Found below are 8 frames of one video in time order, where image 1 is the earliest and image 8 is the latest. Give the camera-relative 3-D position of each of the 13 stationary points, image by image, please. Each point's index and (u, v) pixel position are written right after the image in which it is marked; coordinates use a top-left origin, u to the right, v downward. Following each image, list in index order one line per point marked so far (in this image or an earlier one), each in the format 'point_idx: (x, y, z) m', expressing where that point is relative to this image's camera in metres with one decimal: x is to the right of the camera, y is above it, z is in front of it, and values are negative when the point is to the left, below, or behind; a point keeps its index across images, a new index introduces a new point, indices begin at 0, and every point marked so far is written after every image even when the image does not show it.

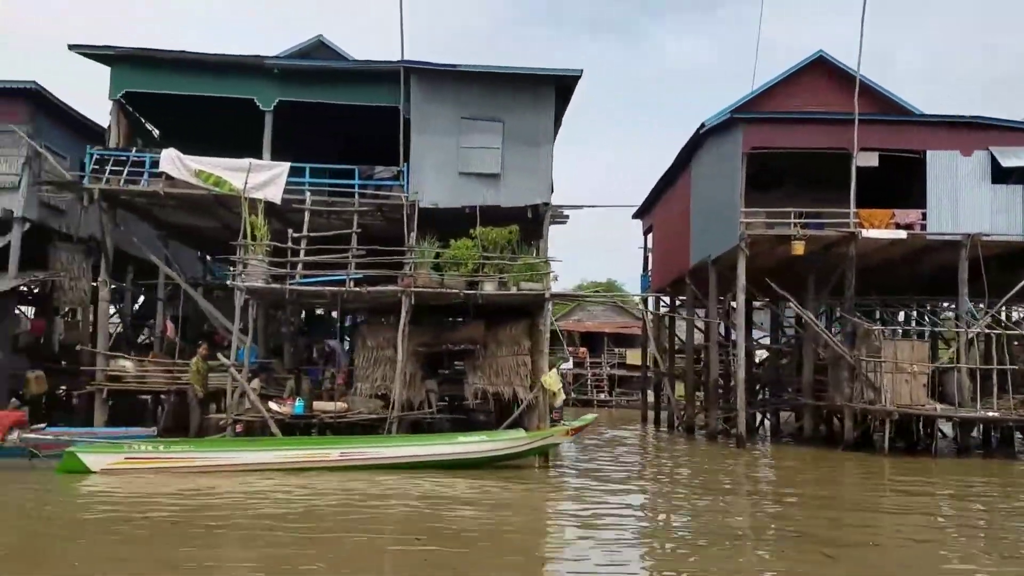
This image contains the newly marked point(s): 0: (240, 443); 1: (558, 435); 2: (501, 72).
0: (-3.3, -1.9, +10.7) m
1: (+0.6, -2.0, +11.4) m
2: (-0.1, +3.4, +13.9) m
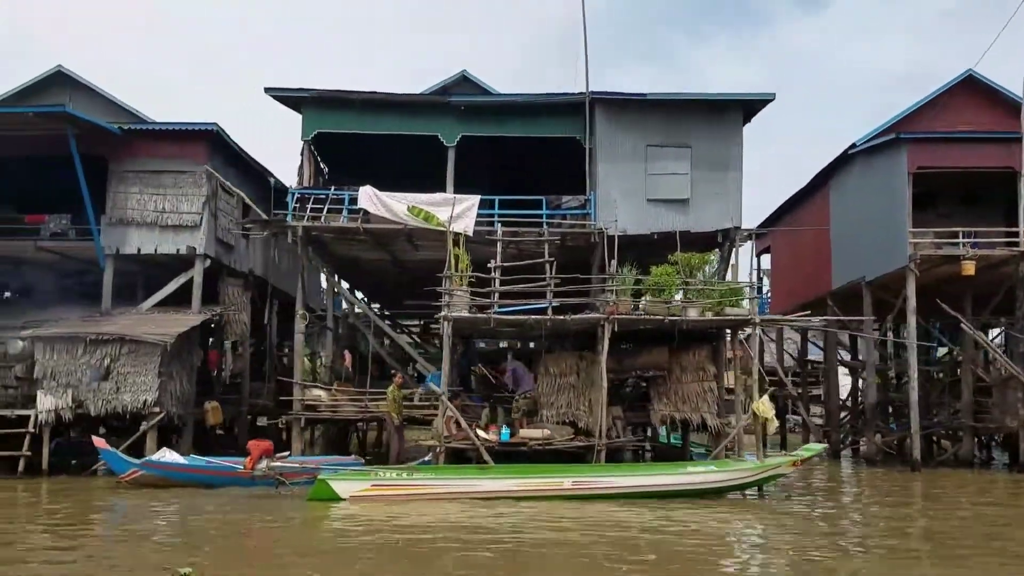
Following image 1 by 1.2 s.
0: (-0.4, -2.3, +10.9) m
1: (+3.5, -2.3, +11.3) m
2: (+2.9, +3.0, +14.0) m
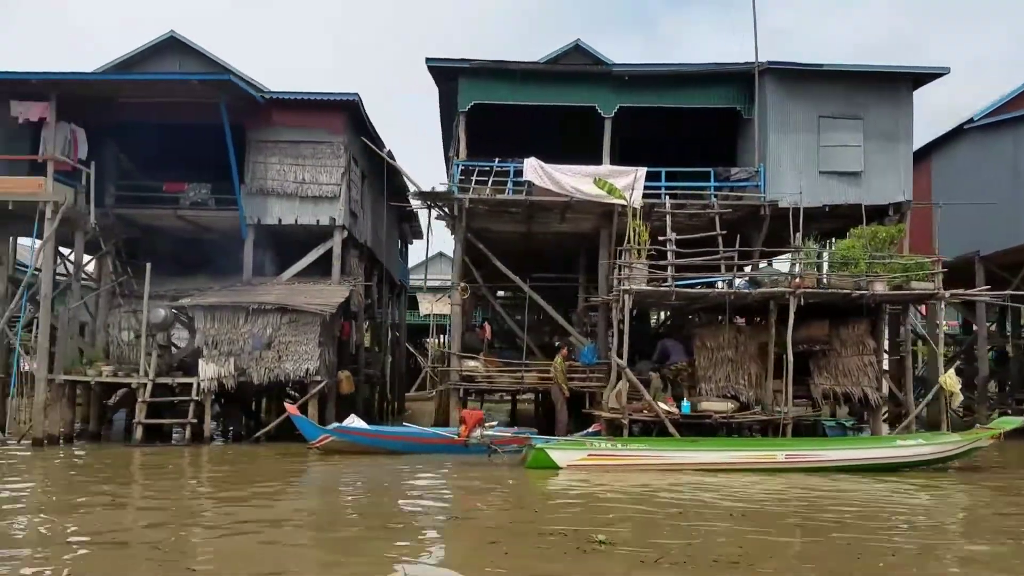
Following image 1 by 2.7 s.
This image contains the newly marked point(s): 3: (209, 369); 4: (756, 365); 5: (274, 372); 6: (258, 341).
0: (+2.3, -1.9, +10.9) m
1: (+6.2, -1.9, +11.4) m
2: (+5.6, +3.4, +13.9) m
3: (-5.1, -1.3, +14.6) m
4: (+3.9, -1.3, +14.2) m
5: (-4.0, -1.4, +14.8) m
6: (-4.3, -0.9, +14.7) m
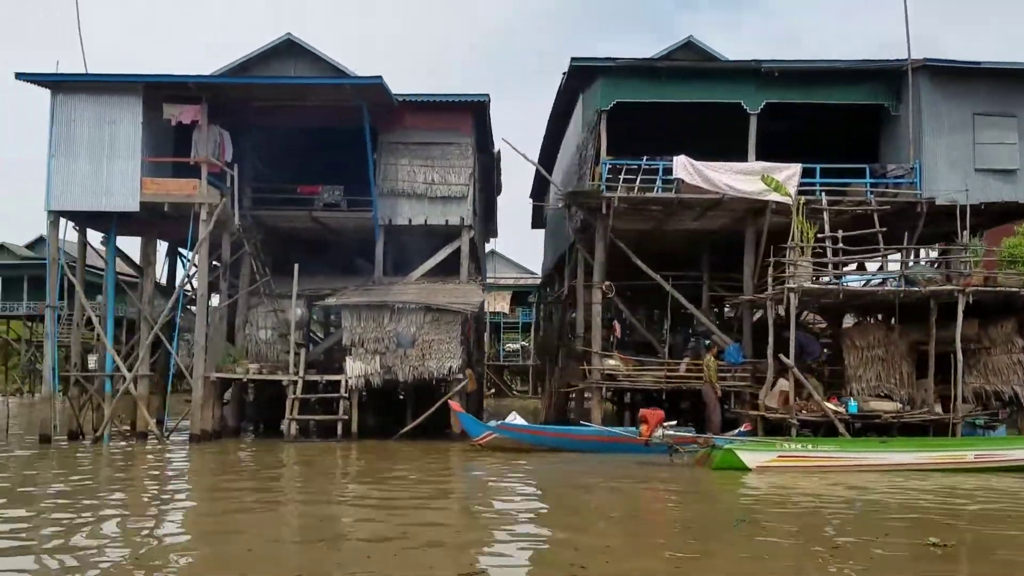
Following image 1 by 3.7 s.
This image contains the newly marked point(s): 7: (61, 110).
0: (+4.6, -1.9, +10.9) m
1: (+8.5, -1.9, +11.3) m
2: (+8.0, +3.5, +13.8) m
3: (-2.7, -1.3, +14.8) m
4: (+6.4, -1.2, +14.1) m
5: (-1.6, -1.4, +15.0) m
6: (-1.9, -0.9, +14.8) m
7: (-7.4, +2.9, +14.4) m
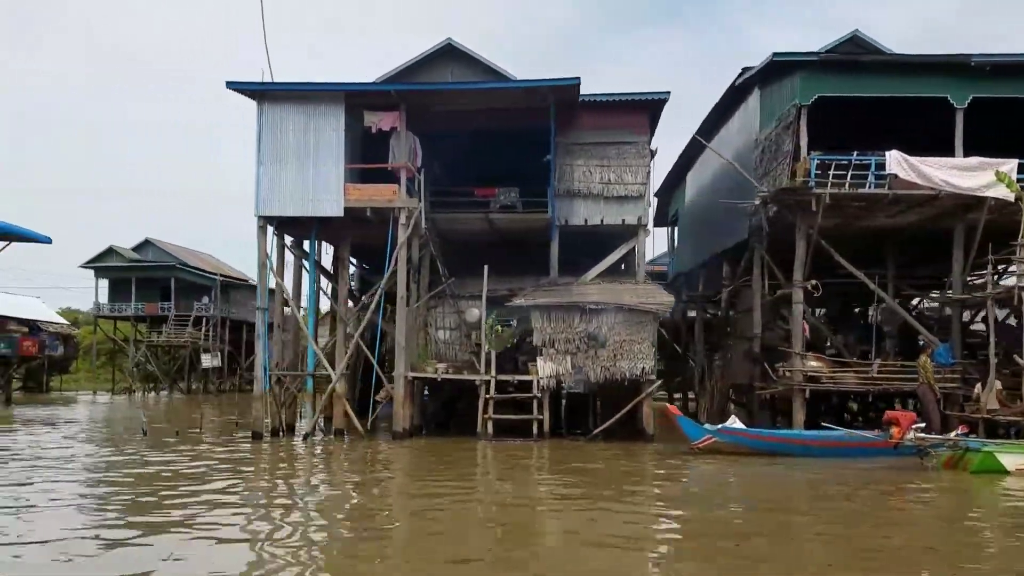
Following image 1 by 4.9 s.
0: (+7.6, -1.9, +10.6) m
1: (+11.6, -1.9, +10.7) m
2: (+11.1, +3.5, +13.2) m
3: (+0.6, -1.4, +14.9) m
4: (+9.6, -1.2, +13.6) m
5: (+1.7, -1.4, +15.1) m
6: (+1.4, -0.9, +15.0) m
7: (-4.1, +2.9, +14.9) m
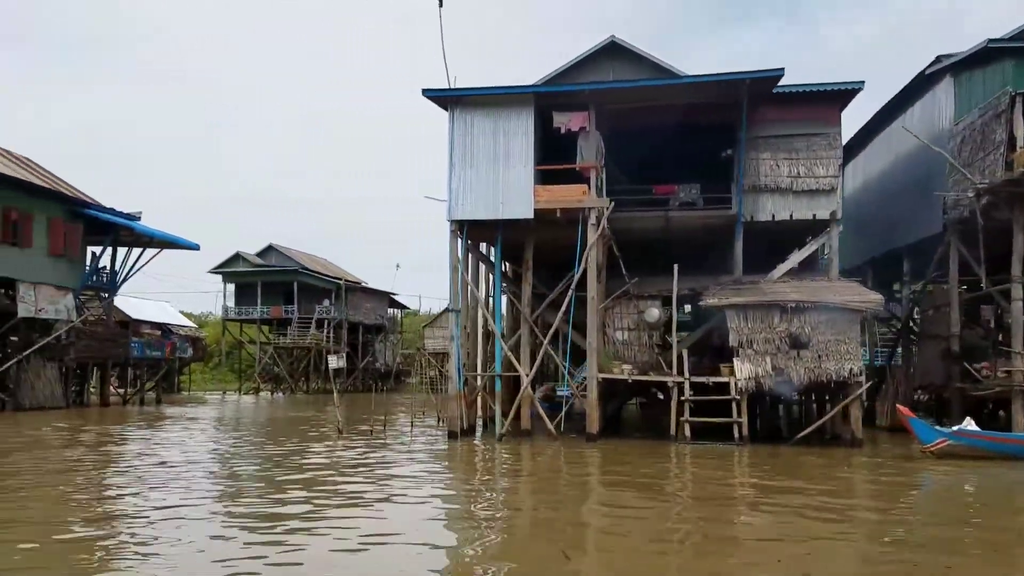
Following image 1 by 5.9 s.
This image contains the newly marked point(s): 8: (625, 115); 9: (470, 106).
0: (+10.4, -1.8, +9.5) m
1: (+14.3, -1.7, +9.1) m
2: (+14.1, +3.7, +11.7) m
3: (+3.9, -1.3, +14.5) m
4: (+12.7, -1.1, +12.3) m
5: (+5.0, -1.4, +14.6) m
6: (+4.7, -0.9, +14.5) m
7: (-0.9, +2.8, +14.9) m
8: (+2.1, +3.2, +16.0) m
9: (-0.7, +3.1, +15.0) m
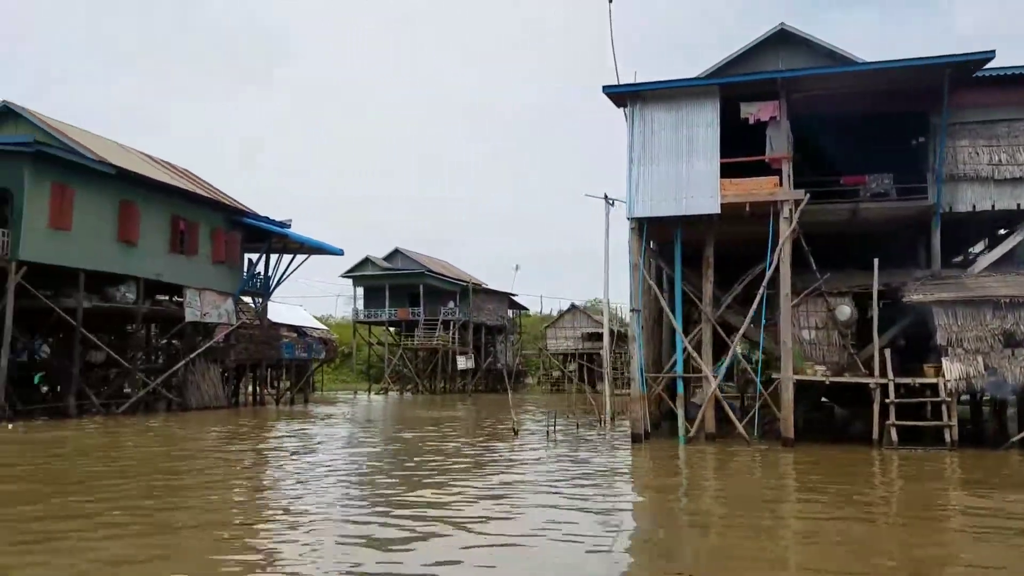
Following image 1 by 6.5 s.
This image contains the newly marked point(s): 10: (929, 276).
0: (+12.7, -1.6, +8.0) m
1: (+16.6, -1.5, +7.1) m
2: (+16.6, +3.9, +9.7) m
3: (+6.9, -1.3, +13.7) m
4: (+15.3, -0.9, +10.5) m
5: (+8.0, -1.3, +13.7) m
6: (+7.7, -0.8, +13.6) m
7: (+2.2, +2.8, +14.7) m
8: (+5.2, +3.2, +15.5) m
9: (+2.3, +3.1, +14.7) m
10: (+7.4, +0.2, +15.8) m
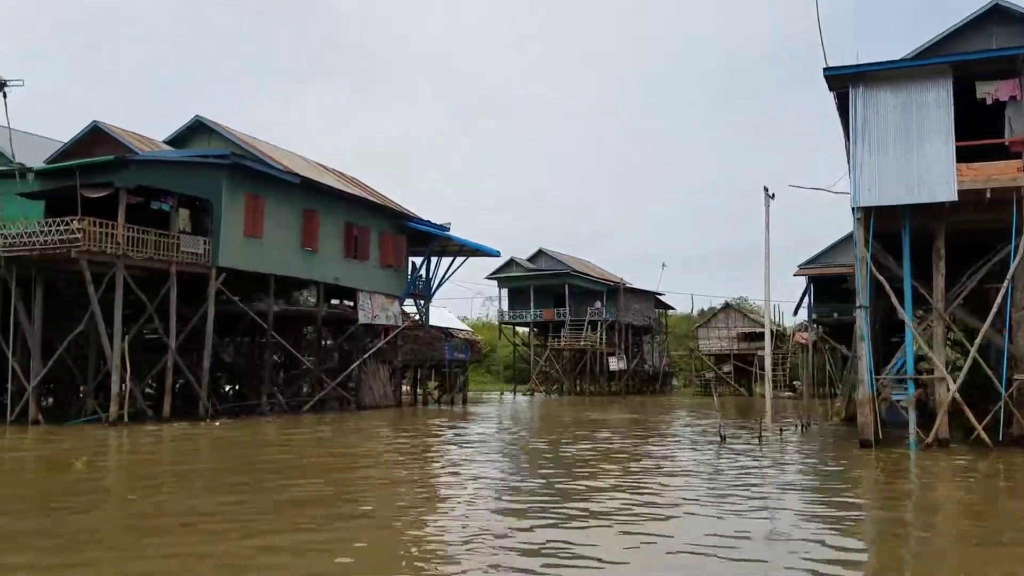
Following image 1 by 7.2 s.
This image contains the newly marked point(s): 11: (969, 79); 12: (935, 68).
0: (+15.0, -1.4, +5.7) m
1: (+18.7, -1.2, +4.4) m
2: (+19.0, +4.1, +6.9) m
3: (+10.0, -1.1, +12.3) m
4: (+17.9, -0.6, +7.9) m
5: (+11.1, -1.1, +12.1) m
6: (+10.8, -0.6, +12.1) m
7: (+5.4, +2.9, +14.0) m
8: (+8.6, +3.3, +14.3) m
9: (+5.6, +3.2, +14.0) m
10: (+10.8, +0.3, +14.3) m
11: (+7.0, +3.2, +13.8) m
12: (+6.3, +3.3, +13.5) m
